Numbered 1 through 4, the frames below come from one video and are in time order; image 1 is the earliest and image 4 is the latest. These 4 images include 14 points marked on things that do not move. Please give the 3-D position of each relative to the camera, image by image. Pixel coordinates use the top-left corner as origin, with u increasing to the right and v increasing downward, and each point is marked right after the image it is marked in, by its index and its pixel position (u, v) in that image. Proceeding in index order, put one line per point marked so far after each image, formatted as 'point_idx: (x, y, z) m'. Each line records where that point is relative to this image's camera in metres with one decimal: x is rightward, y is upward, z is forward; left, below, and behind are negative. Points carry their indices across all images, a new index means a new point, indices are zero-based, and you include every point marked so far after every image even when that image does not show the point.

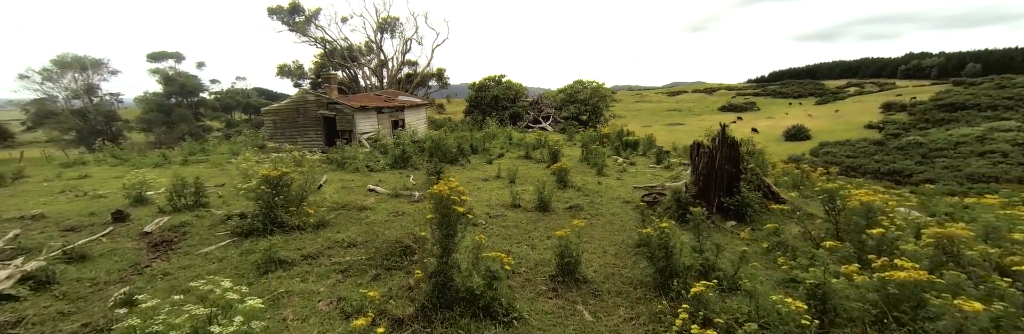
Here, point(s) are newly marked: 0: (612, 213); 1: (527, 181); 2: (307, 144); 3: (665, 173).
0: (+1.8, -0.8, +6.6) m
1: (+0.4, -0.4, +9.5) m
2: (-10.9, +1.2, +19.6) m
3: (+4.9, -0.3, +11.7) m
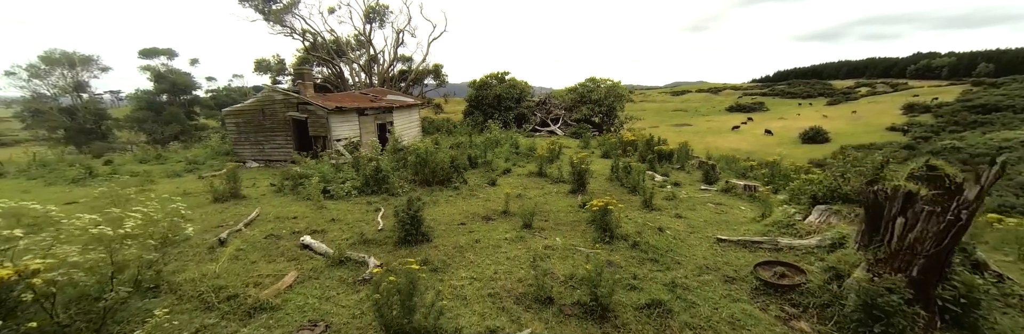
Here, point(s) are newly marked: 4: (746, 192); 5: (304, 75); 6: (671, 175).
0: (+2.0, -1.5, +3.4) m
1: (+0.7, -1.0, +6.3) m
2: (-10.6, +0.6, +16.5) m
3: (+5.1, -0.9, +8.5) m
4: (+6.2, -0.7, +9.7) m
5: (-9.8, +4.3, +17.2) m
6: (+5.2, -0.3, +12.0) m
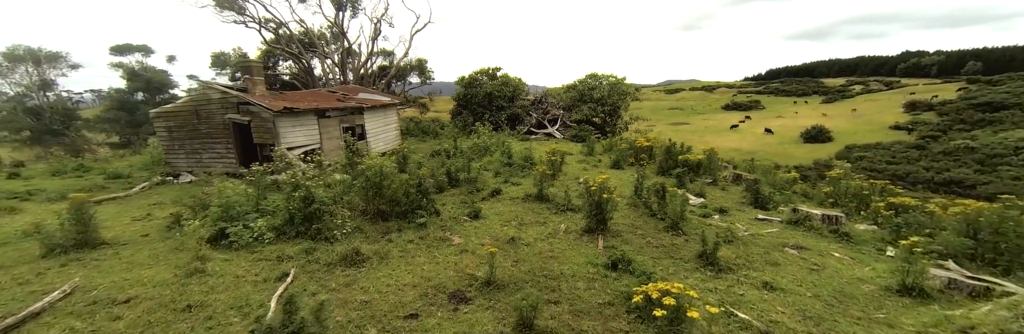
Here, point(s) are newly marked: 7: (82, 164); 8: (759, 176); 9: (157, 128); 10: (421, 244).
0: (+2.0, -2.0, +0.7) m
1: (+0.5, -1.5, +3.6) m
2: (-10.9, +0.1, +13.5) m
3: (+5.0, -1.4, +5.8) m
4: (+6.0, -1.2, +7.0) m
5: (-10.1, +3.8, +14.2) m
6: (+4.9, -0.7, +9.2) m
7: (-19.4, +0.1, +16.5) m
8: (+8.3, -0.3, +12.3) m
9: (-13.7, +1.5, +14.2) m
10: (-1.5, -1.2, +5.8) m
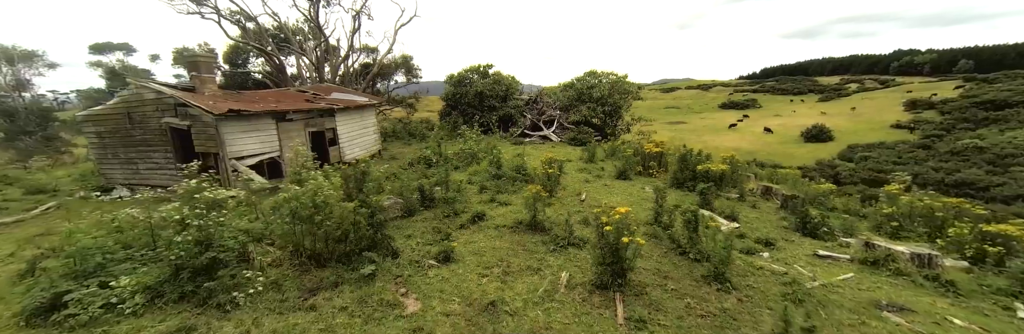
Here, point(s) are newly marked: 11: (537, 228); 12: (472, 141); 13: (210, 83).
0: (+1.8, -2.3, -1.2) m
1: (+0.3, -1.9, +1.7) m
2: (-11.2, -0.3, +11.5) m
3: (+4.7, -1.7, +4.0) m
4: (+5.7, -1.5, +5.2) m
5: (-10.5, +3.4, +12.3) m
6: (+4.7, -1.0, +7.4) m
7: (-19.8, -0.3, +14.4) m
8: (+8.0, -0.6, +10.5) m
9: (-14.1, +1.1, +12.2) m
10: (-1.7, -1.6, +3.9) m
11: (+0.4, -1.0, +6.4) m
12: (-1.5, +1.0, +13.8) m
13: (-10.3, +2.9, +12.5) m
